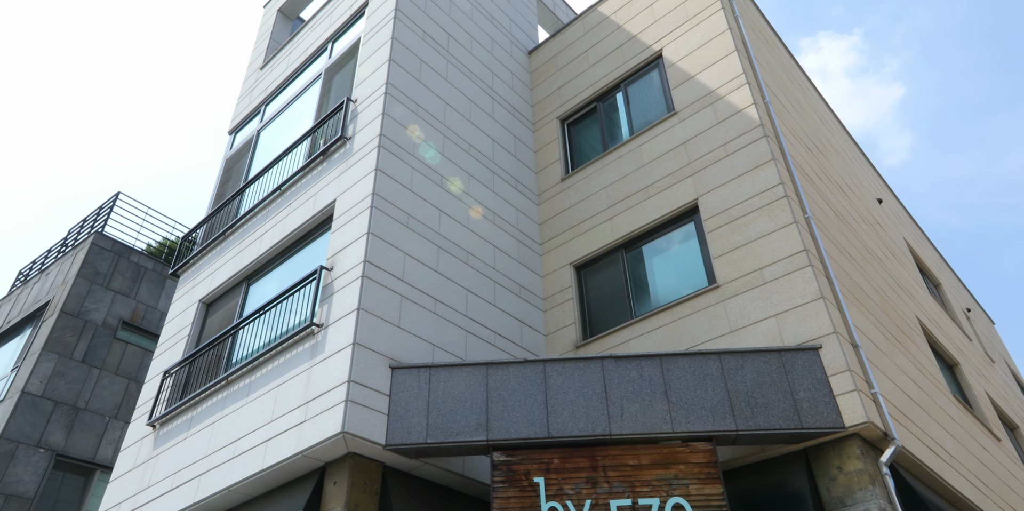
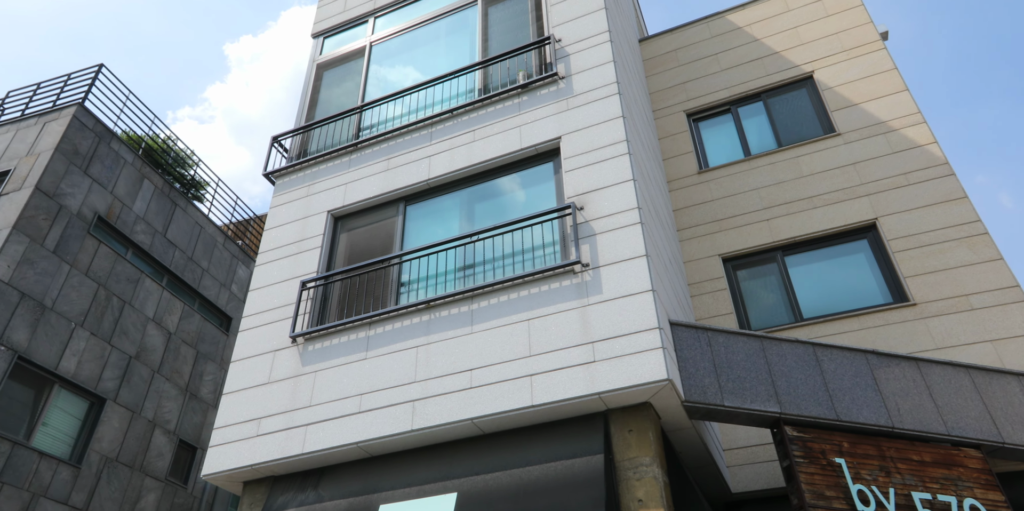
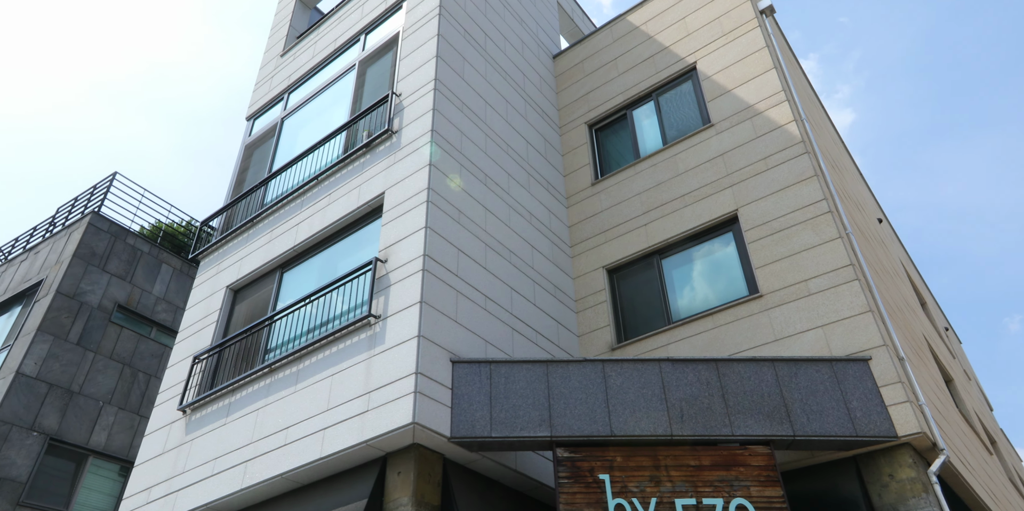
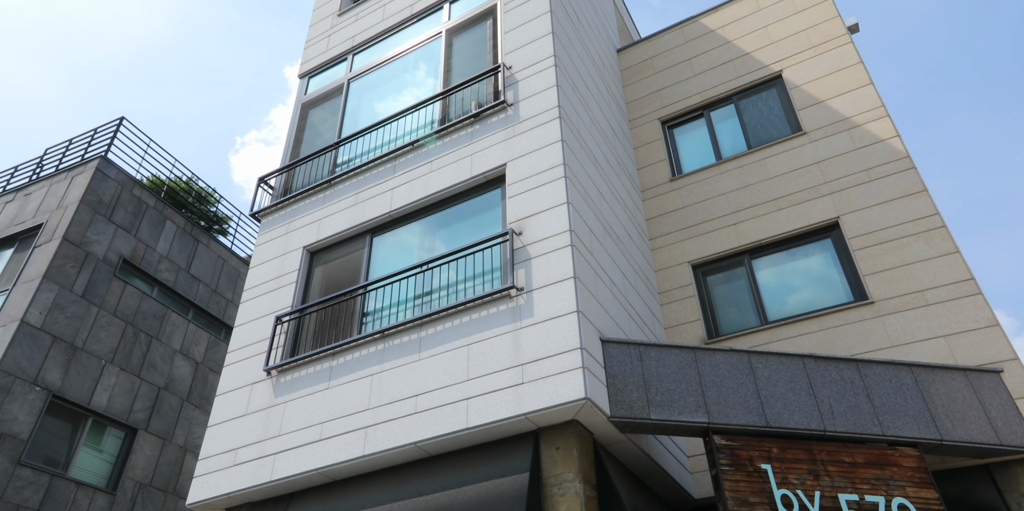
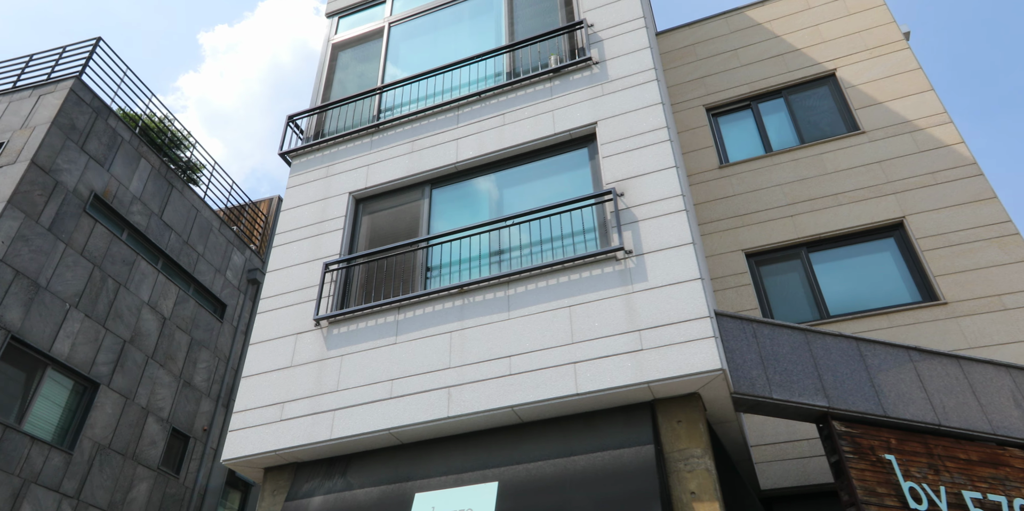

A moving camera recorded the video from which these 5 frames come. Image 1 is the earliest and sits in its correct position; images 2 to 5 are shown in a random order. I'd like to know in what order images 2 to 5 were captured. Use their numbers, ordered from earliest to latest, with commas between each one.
3, 4, 2, 5
